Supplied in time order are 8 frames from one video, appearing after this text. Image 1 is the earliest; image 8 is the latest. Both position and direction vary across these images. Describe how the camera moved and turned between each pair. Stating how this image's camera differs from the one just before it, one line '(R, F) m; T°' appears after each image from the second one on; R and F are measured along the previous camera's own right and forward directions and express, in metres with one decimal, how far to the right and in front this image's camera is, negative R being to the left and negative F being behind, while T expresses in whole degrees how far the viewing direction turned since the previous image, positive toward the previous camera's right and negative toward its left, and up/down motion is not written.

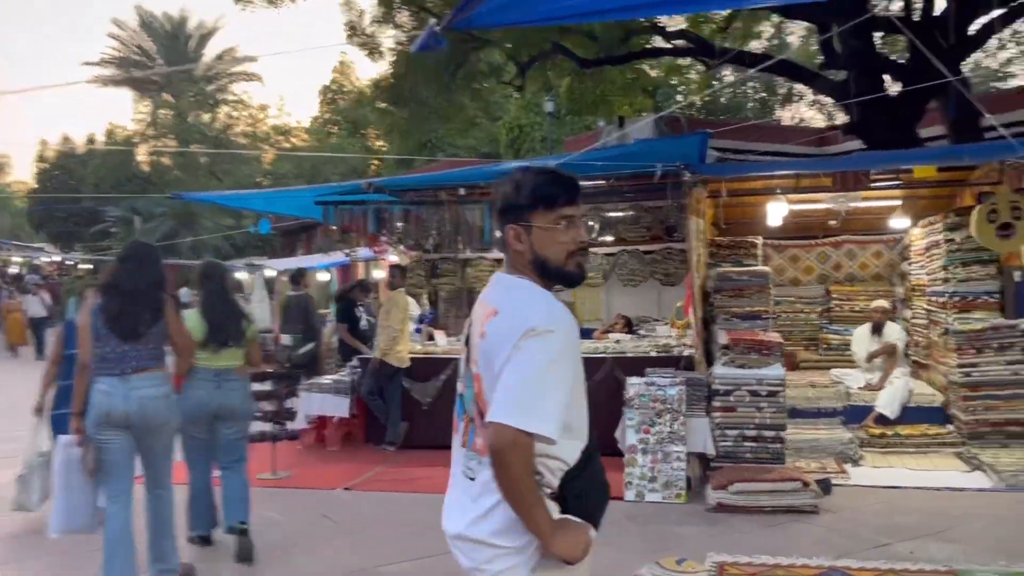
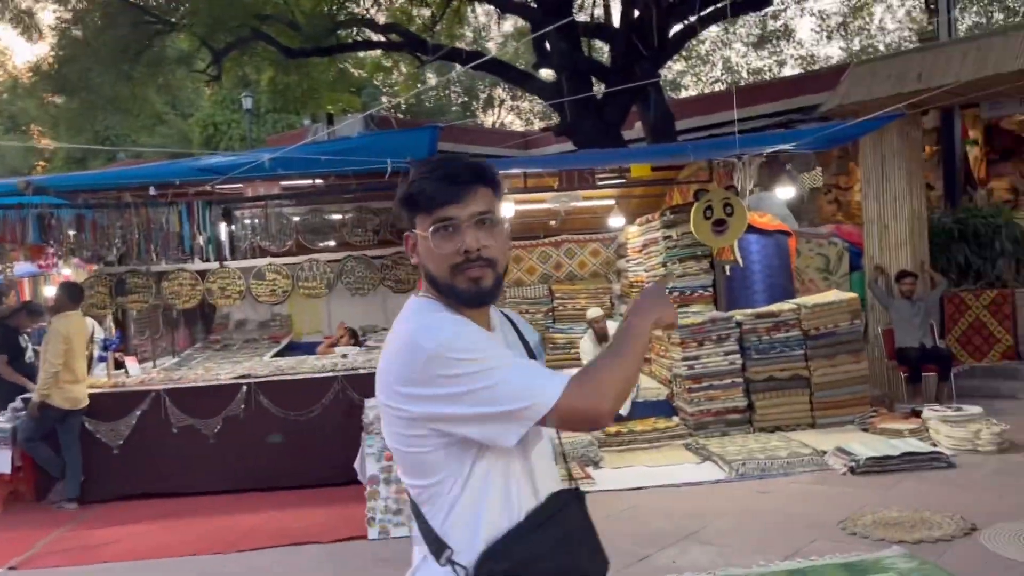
(-0.1, +0.7) m; +19°
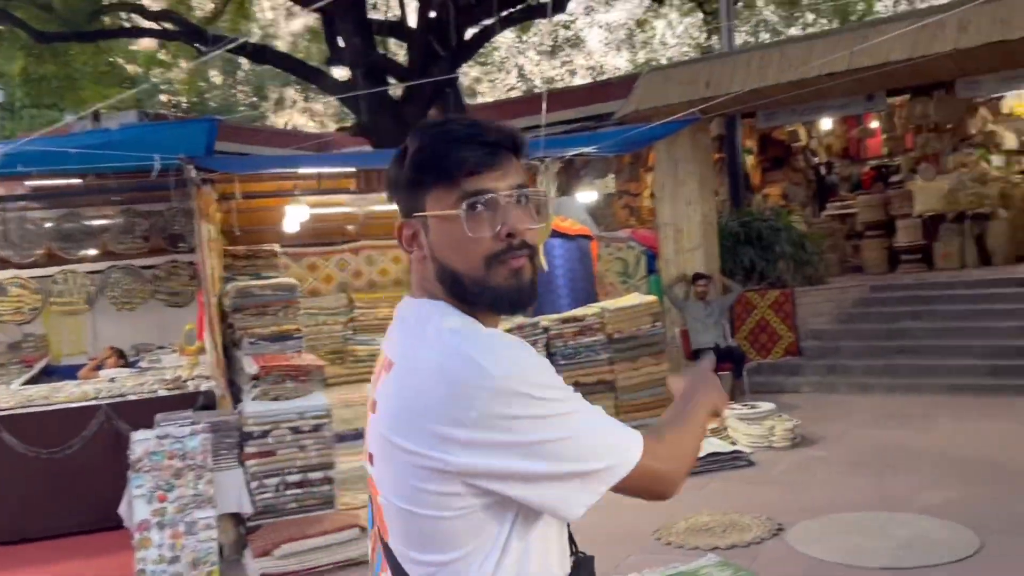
(0.0, +0.4) m; +13°
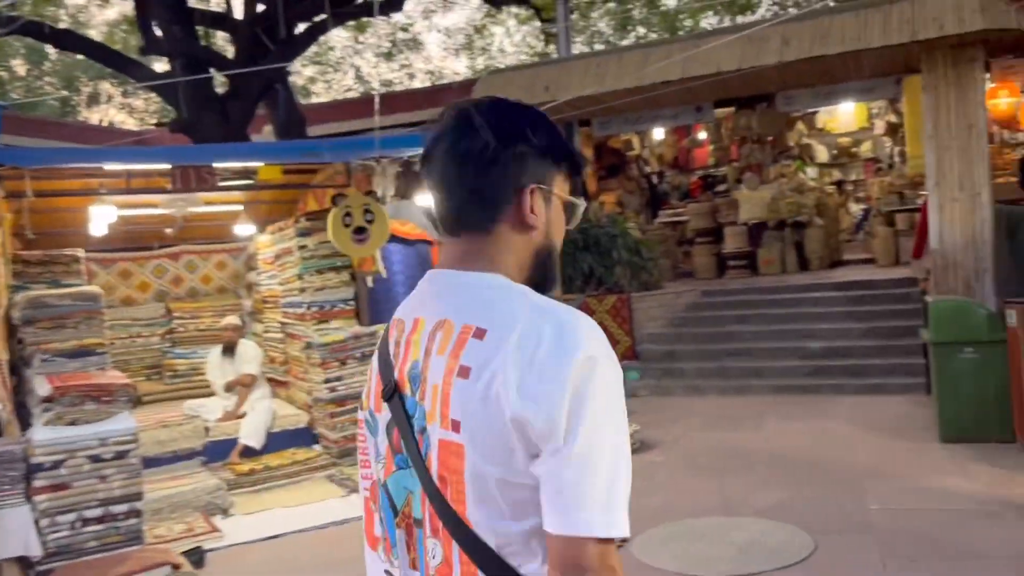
(0.0, +0.3) m; +10°
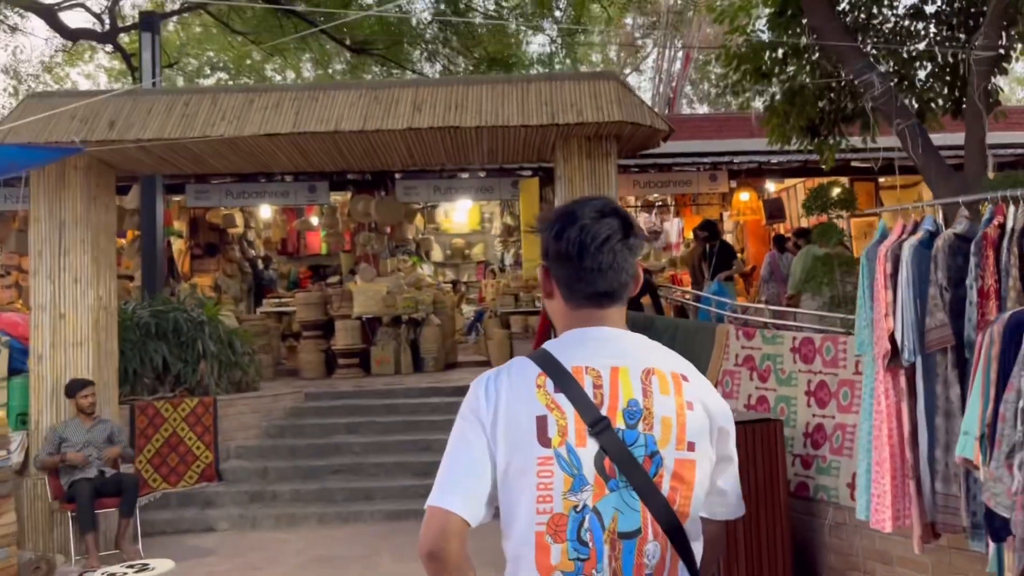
(+0.3, +1.5) m; +25°
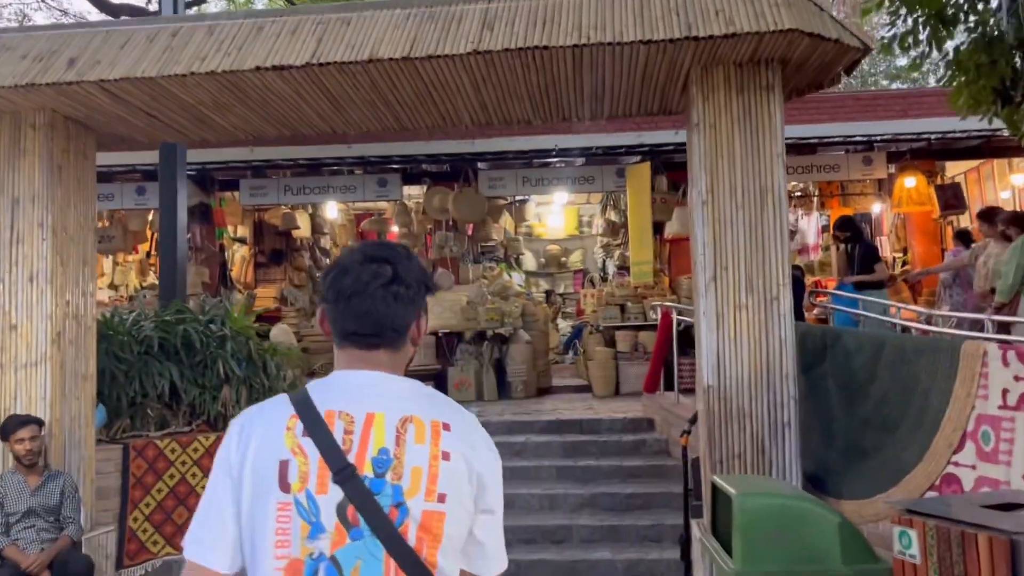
(-0.1, +1.9) m; -6°
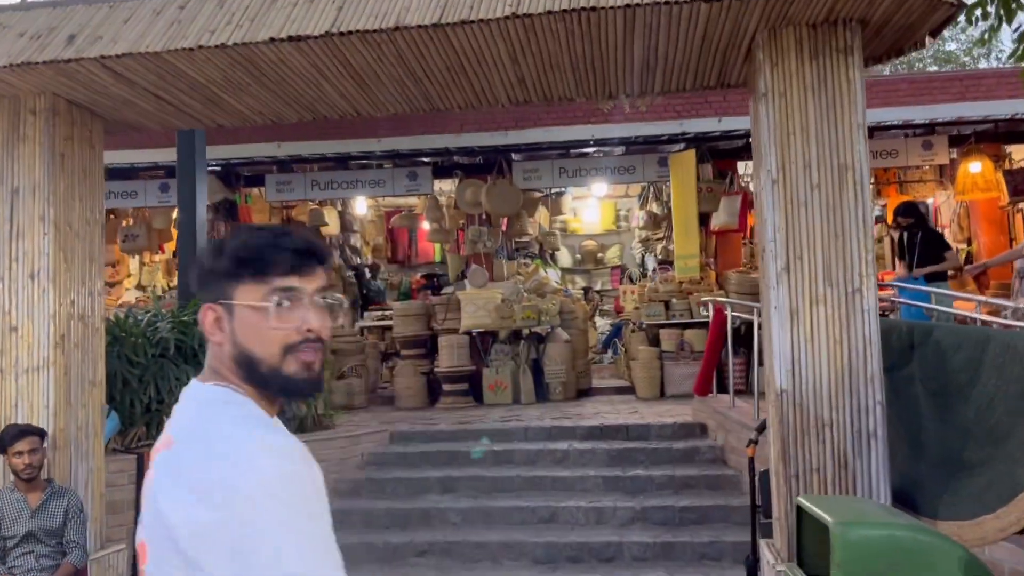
(-0.1, +0.5) m; -2°
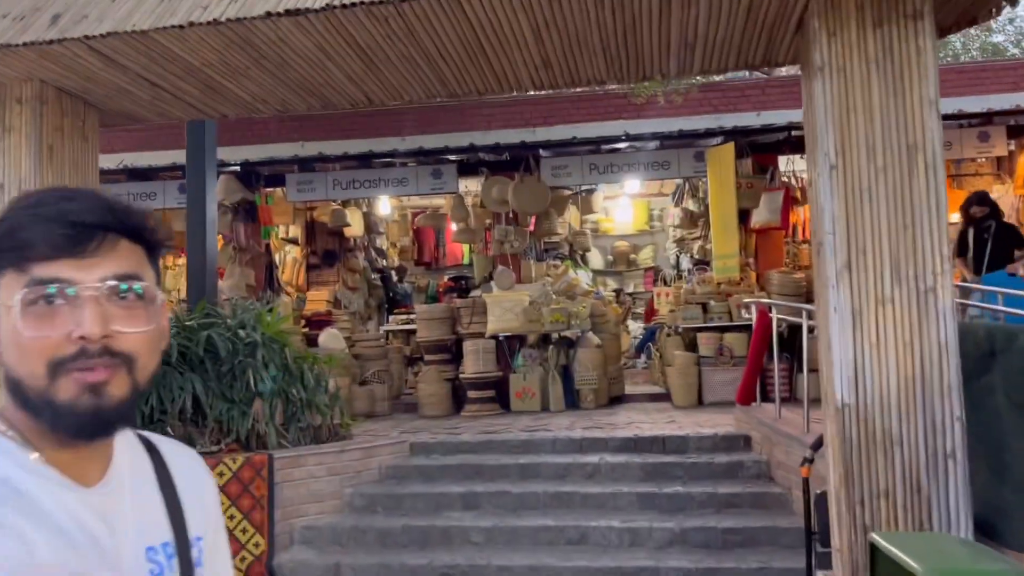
(0.0, +0.4) m; -2°
